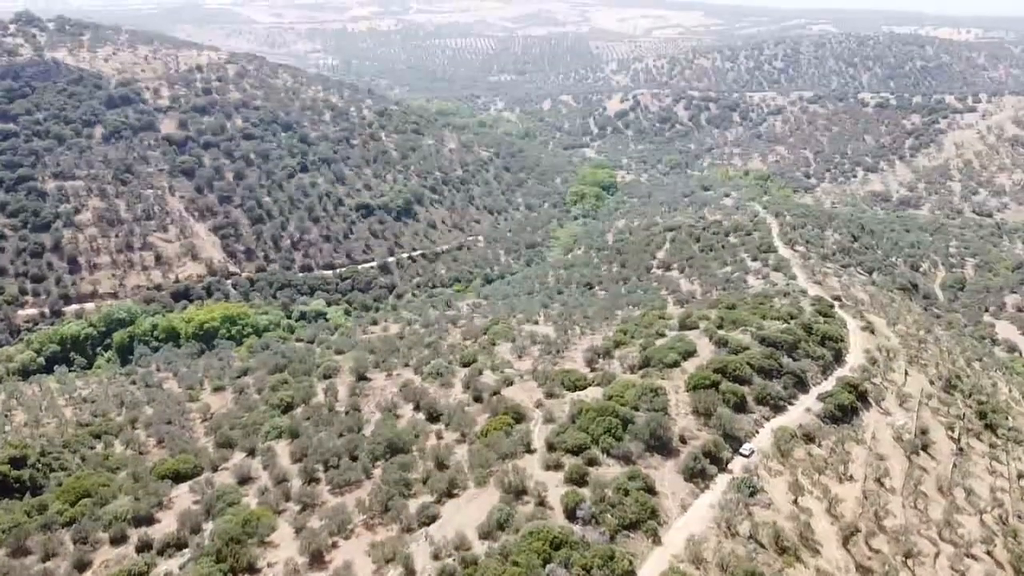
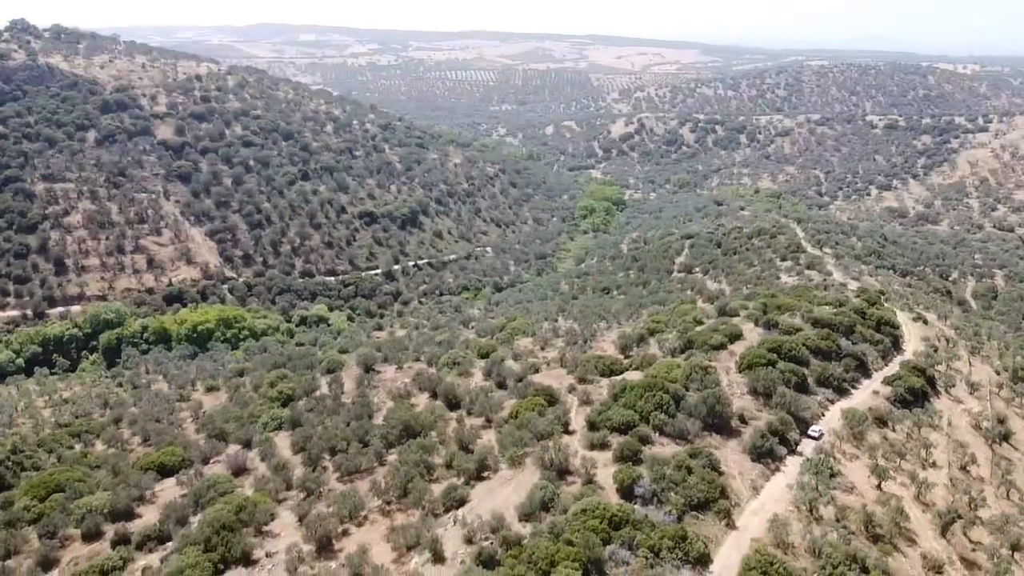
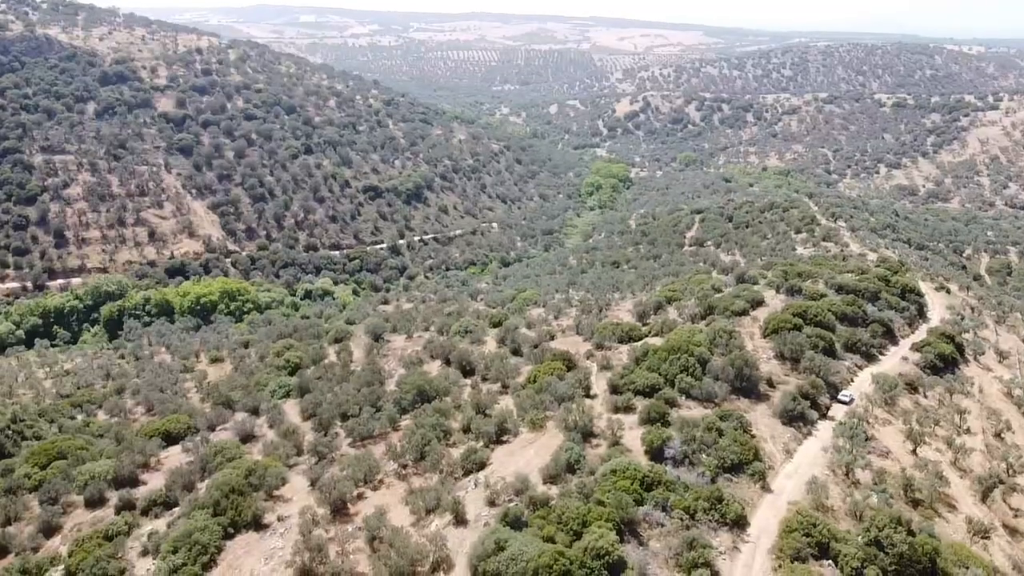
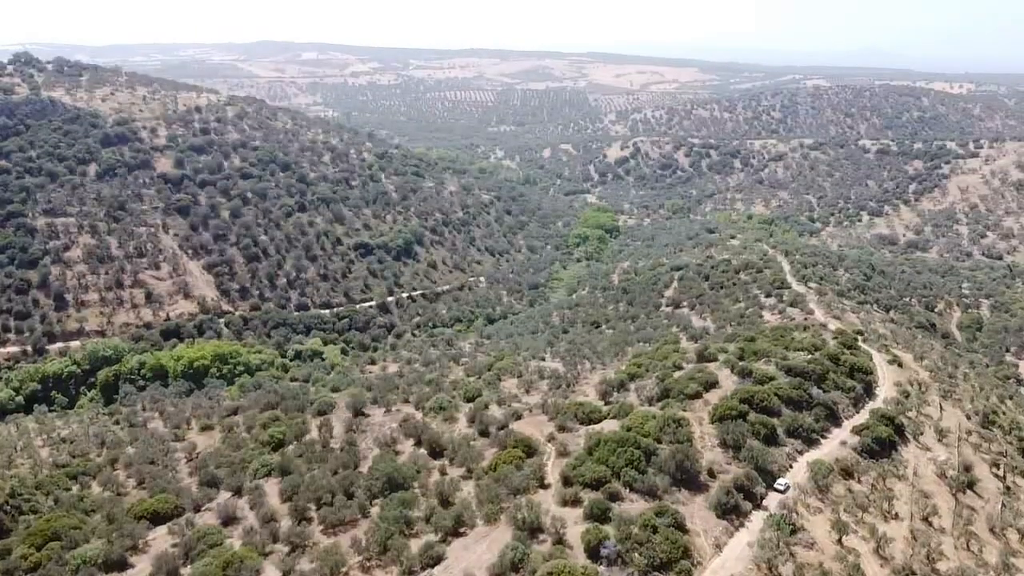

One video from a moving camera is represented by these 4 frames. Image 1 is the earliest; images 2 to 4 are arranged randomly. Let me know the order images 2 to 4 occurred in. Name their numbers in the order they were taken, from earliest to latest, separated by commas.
4, 2, 3
